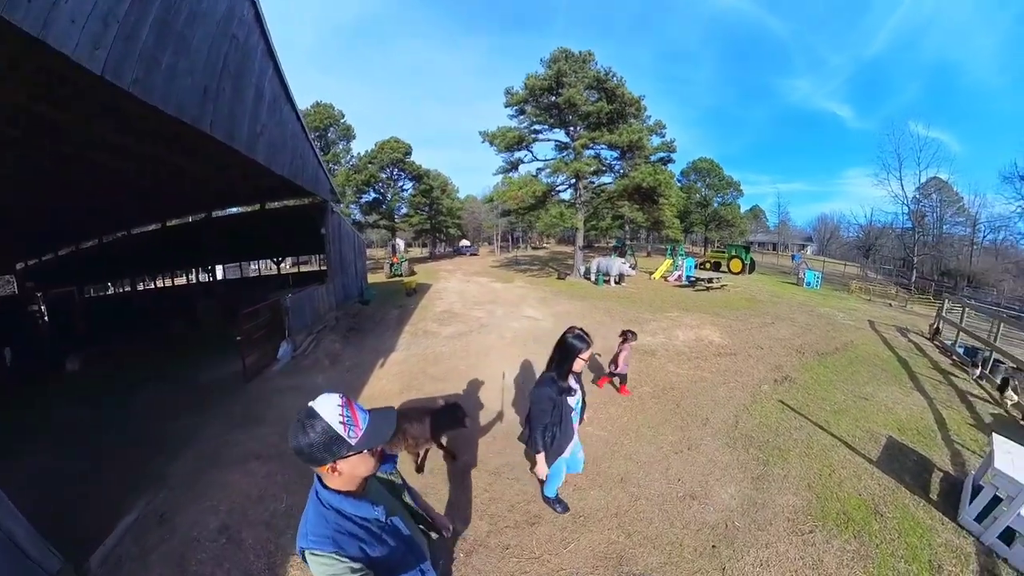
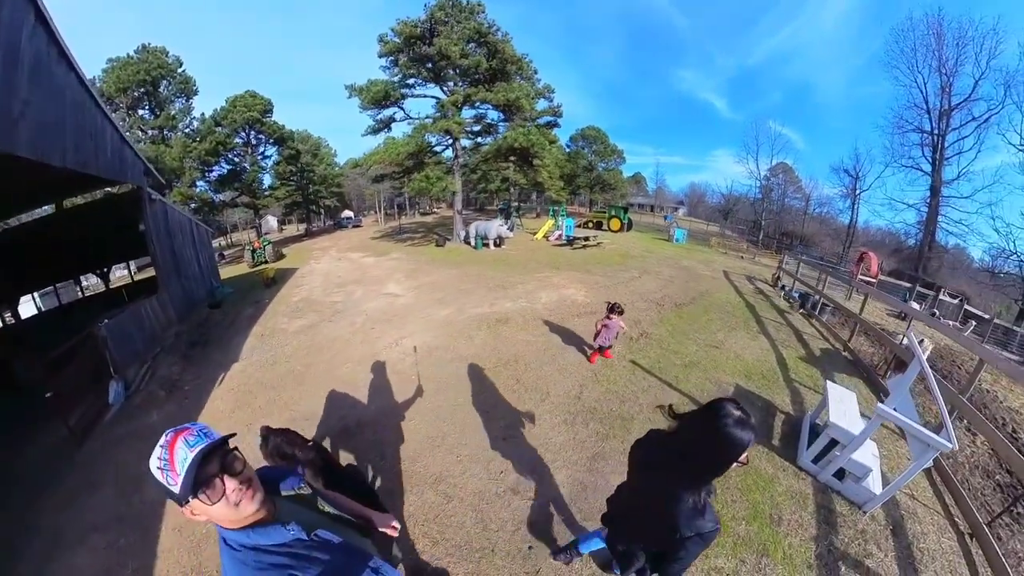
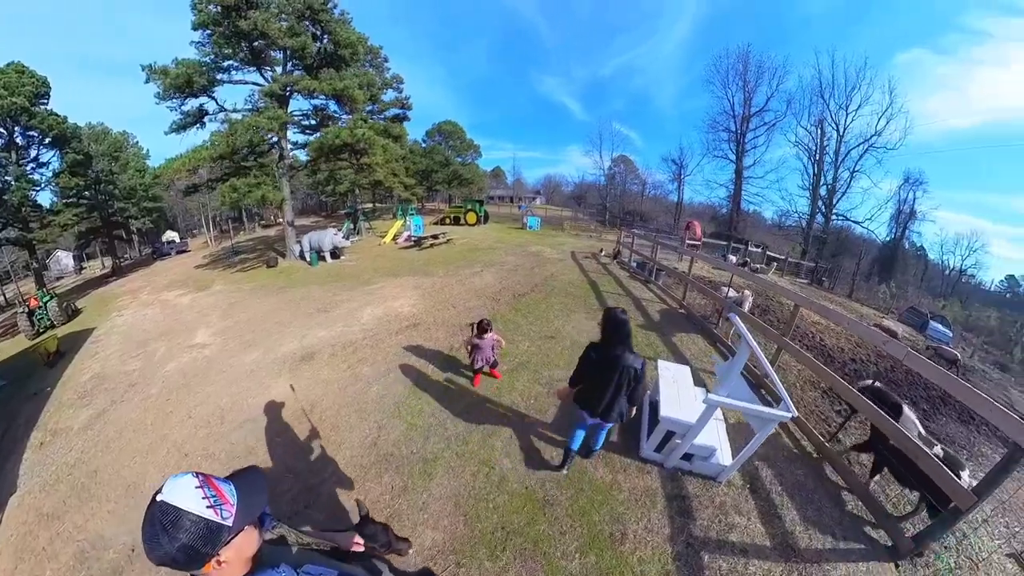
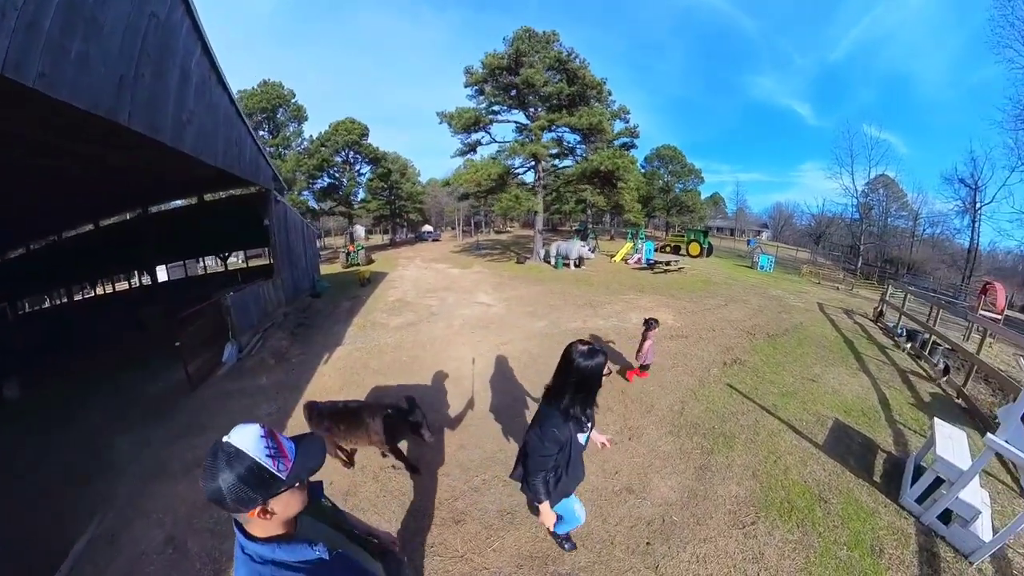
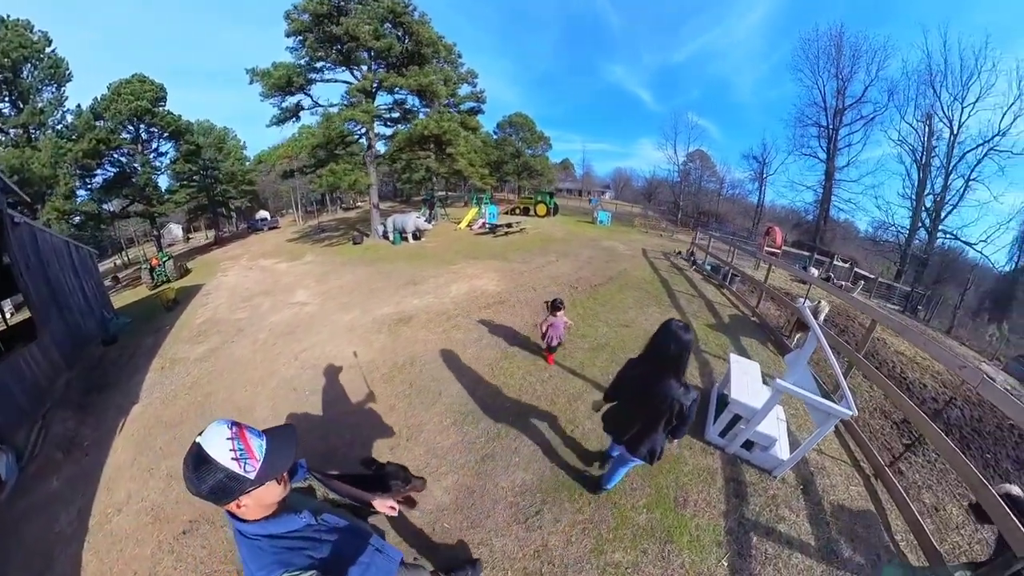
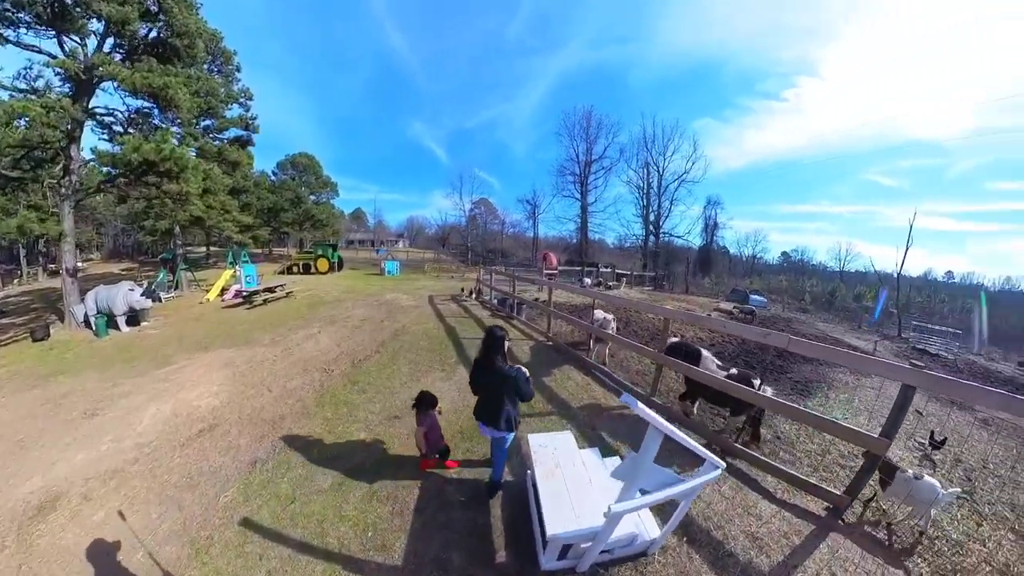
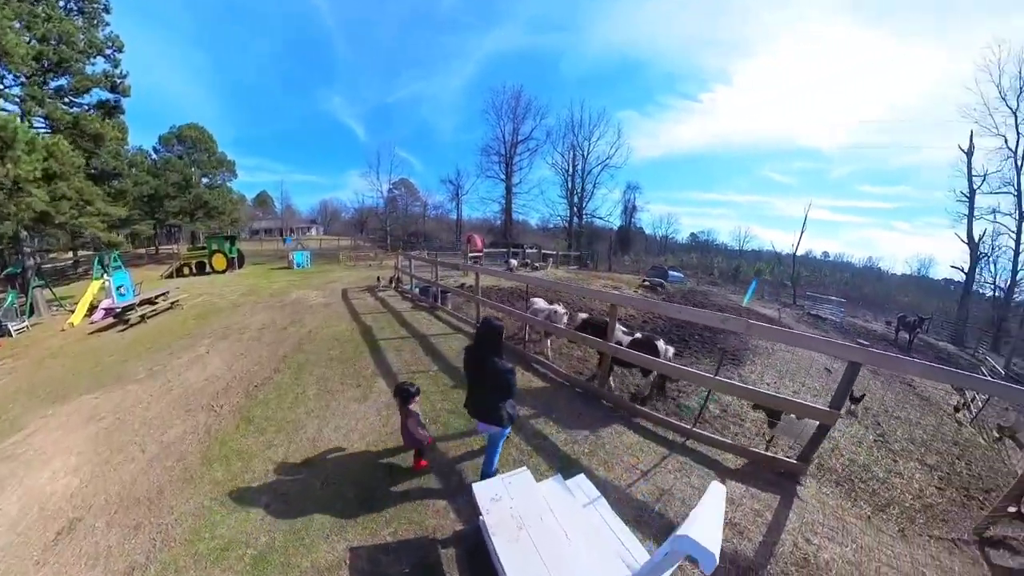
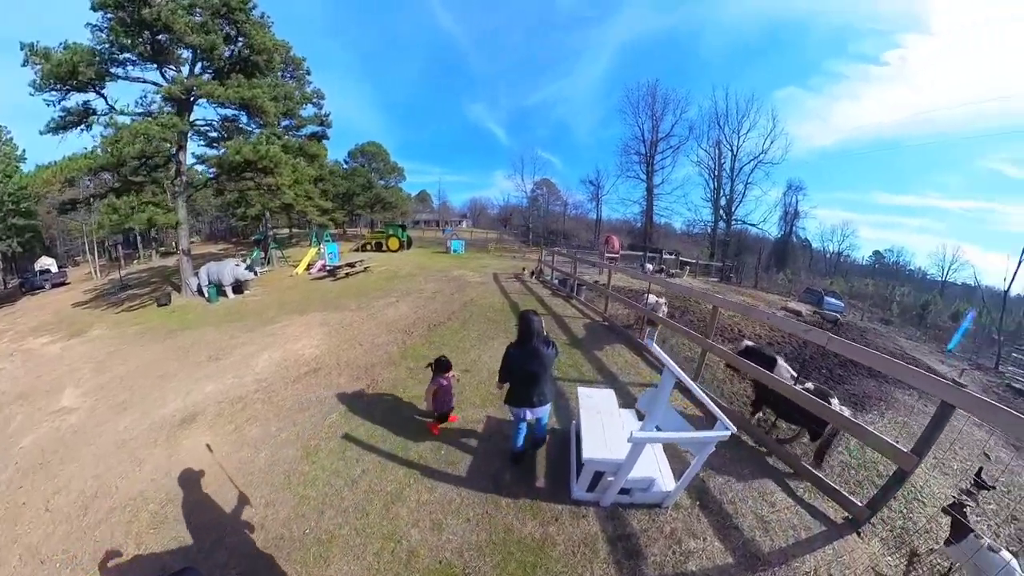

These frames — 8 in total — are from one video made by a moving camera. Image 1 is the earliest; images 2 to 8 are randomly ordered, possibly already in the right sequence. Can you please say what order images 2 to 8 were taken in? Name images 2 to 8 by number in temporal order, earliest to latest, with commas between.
4, 2, 5, 3, 8, 6, 7
